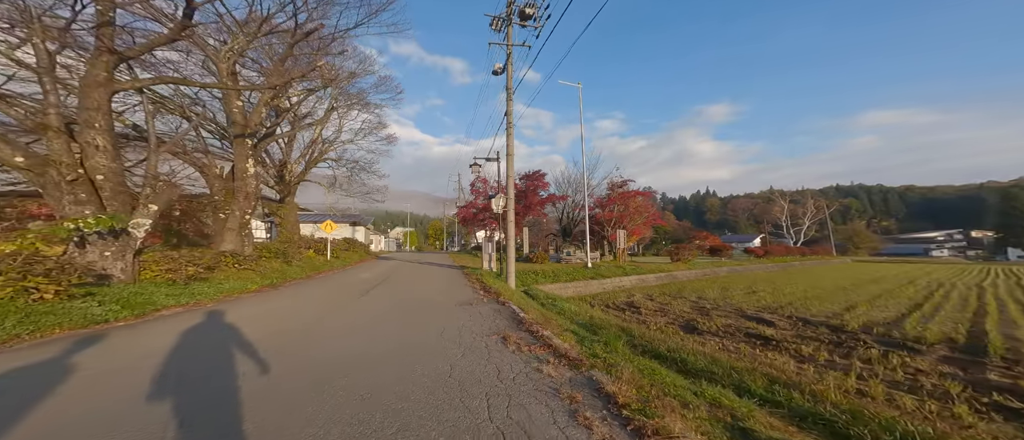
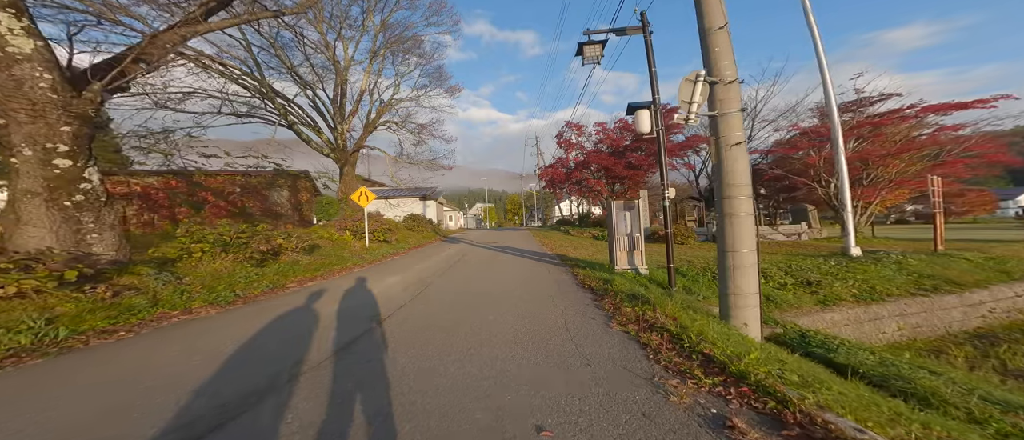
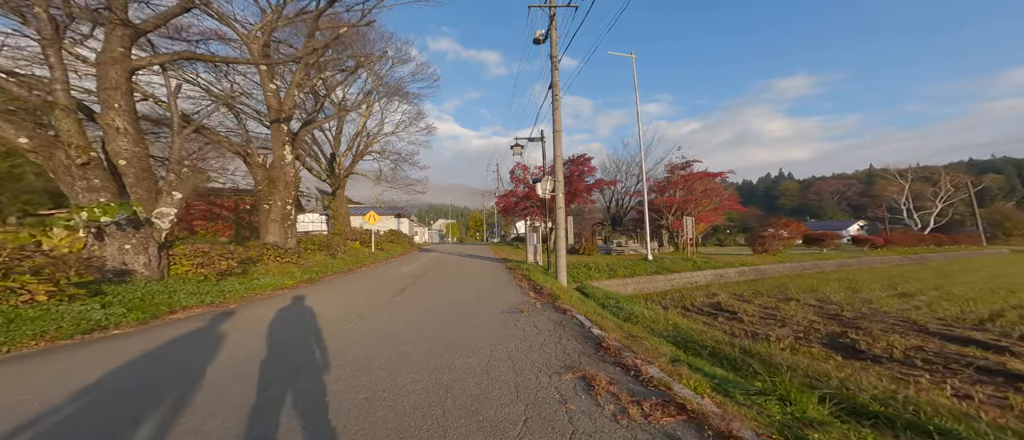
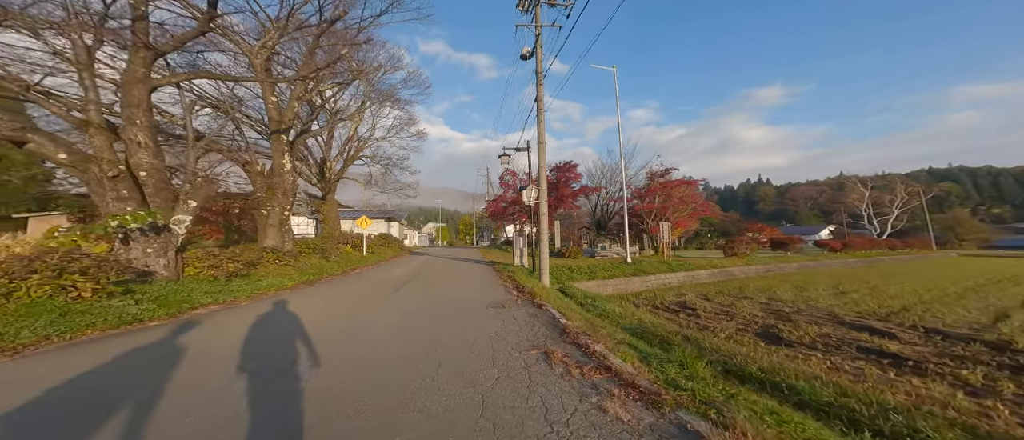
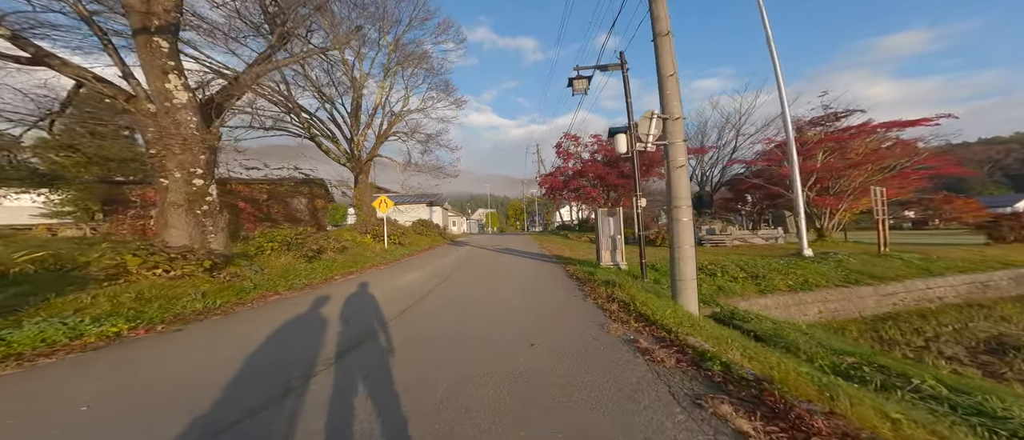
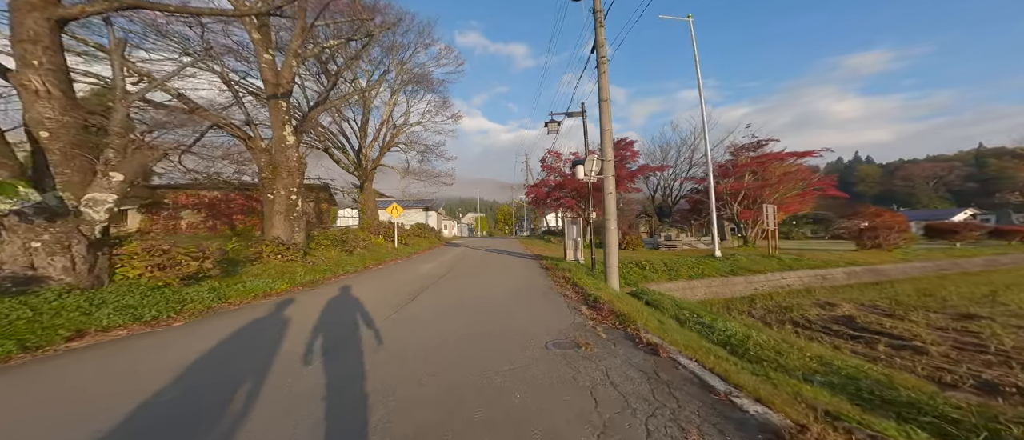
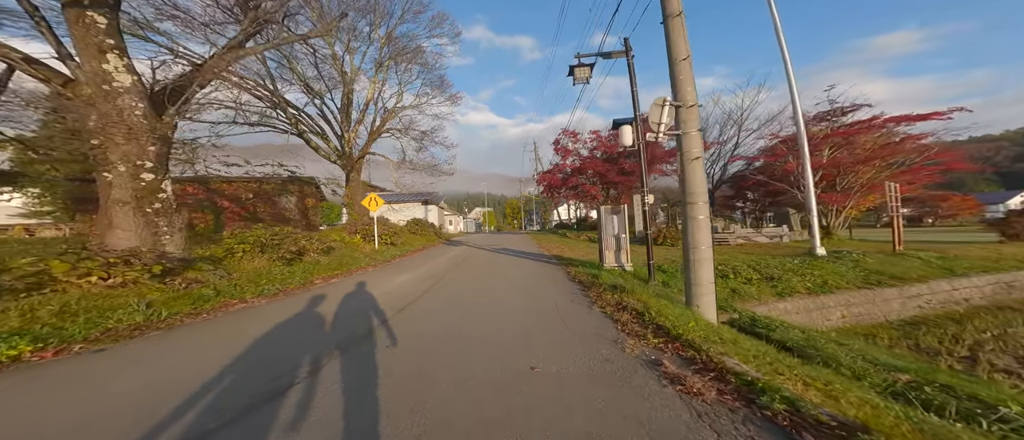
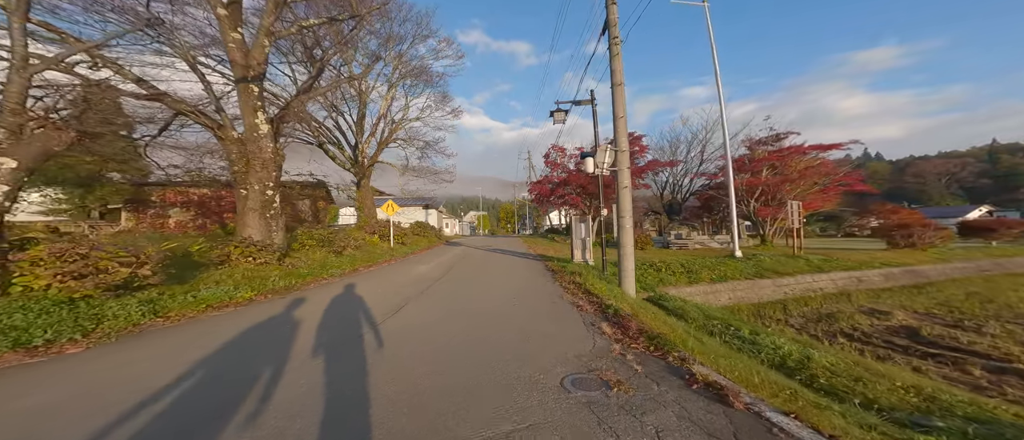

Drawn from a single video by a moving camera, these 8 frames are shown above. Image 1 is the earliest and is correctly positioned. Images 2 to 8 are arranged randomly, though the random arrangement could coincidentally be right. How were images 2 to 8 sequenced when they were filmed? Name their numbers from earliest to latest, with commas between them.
4, 3, 6, 8, 5, 7, 2
